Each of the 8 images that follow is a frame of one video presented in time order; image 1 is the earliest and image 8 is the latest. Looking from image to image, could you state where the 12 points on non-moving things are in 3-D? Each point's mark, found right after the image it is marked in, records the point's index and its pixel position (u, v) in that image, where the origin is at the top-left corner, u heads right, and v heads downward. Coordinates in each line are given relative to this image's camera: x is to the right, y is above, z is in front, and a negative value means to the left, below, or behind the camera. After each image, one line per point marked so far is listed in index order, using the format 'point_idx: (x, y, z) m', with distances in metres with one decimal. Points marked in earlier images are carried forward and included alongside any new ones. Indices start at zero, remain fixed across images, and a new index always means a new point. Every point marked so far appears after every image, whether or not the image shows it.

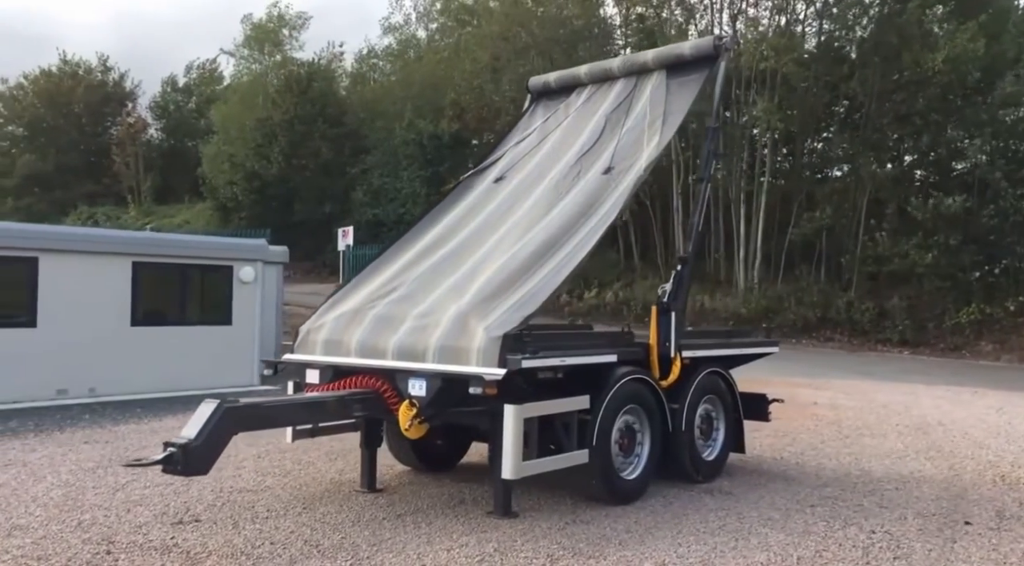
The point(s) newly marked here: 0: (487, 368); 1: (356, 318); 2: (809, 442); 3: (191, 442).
0: (-0.1, -0.5, +4.5) m
1: (-1.0, -0.2, +5.5) m
2: (+3.1, -1.7, +8.9) m
3: (-1.5, -0.7, +3.9) m
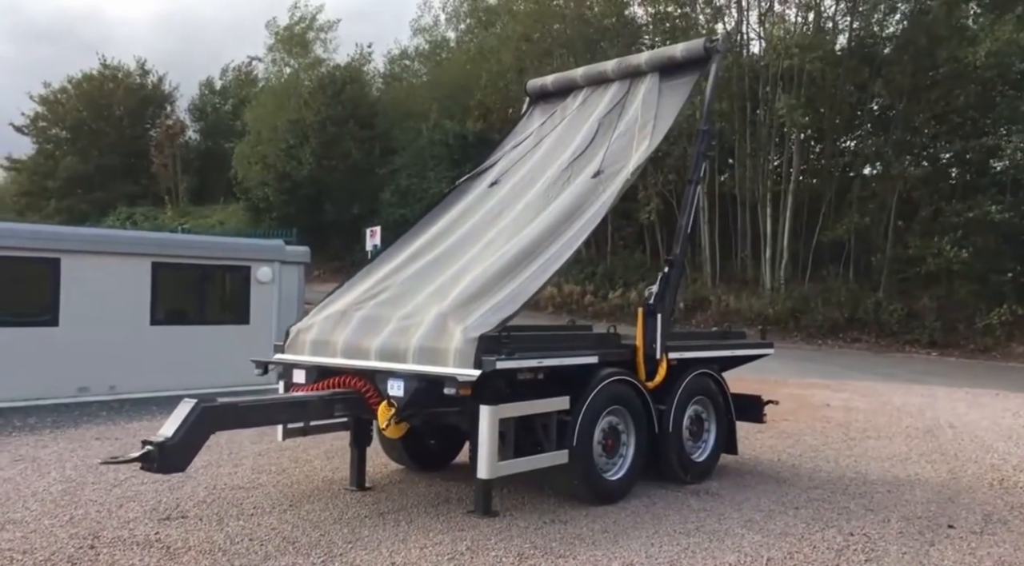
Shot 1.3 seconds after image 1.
0: (-0.3, -0.5, +4.6) m
1: (-1.1, -0.2, +5.6) m
2: (+3.1, -1.7, +8.8) m
3: (-1.6, -0.7, +4.0) m
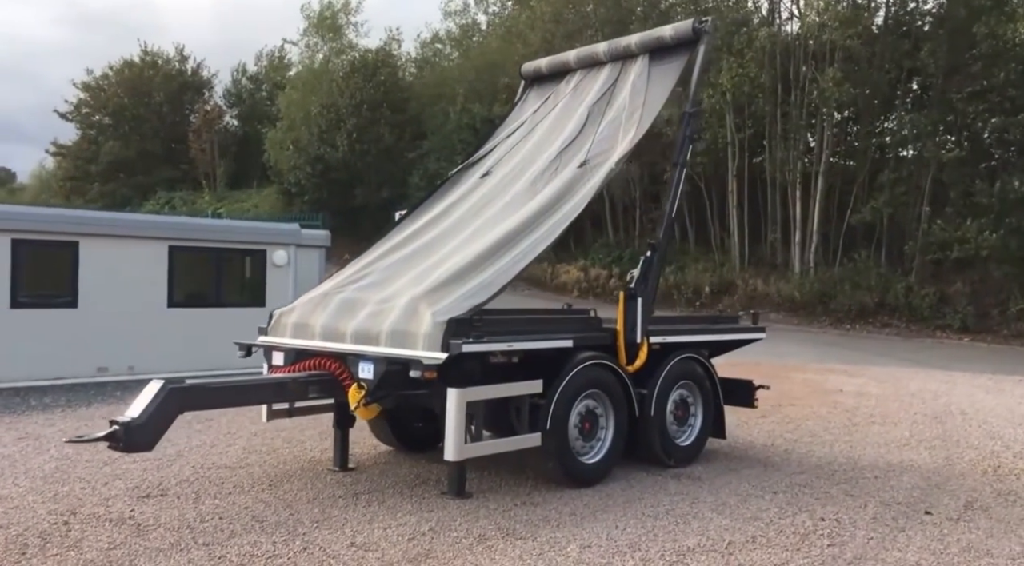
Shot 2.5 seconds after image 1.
0: (-0.5, -0.4, +4.6) m
1: (-1.2, -0.1, +5.7) m
2: (+3.1, -1.5, +8.7) m
3: (-1.8, -0.7, +4.1) m
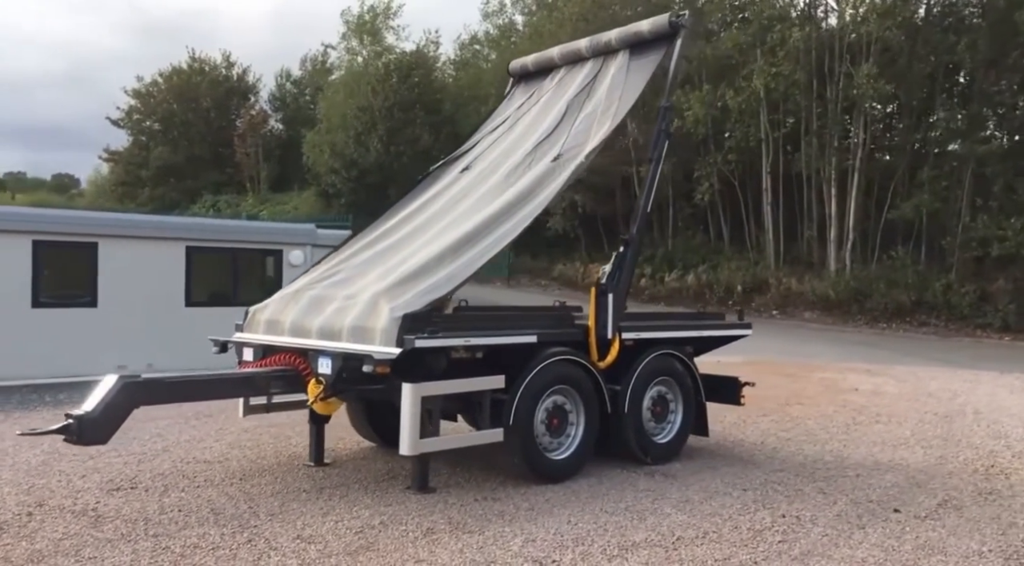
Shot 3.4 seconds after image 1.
0: (-0.7, -0.4, +4.7) m
1: (-1.4, -0.1, +5.7) m
2: (+3.0, -1.5, +8.6) m
3: (-2.1, -0.6, +4.2) m
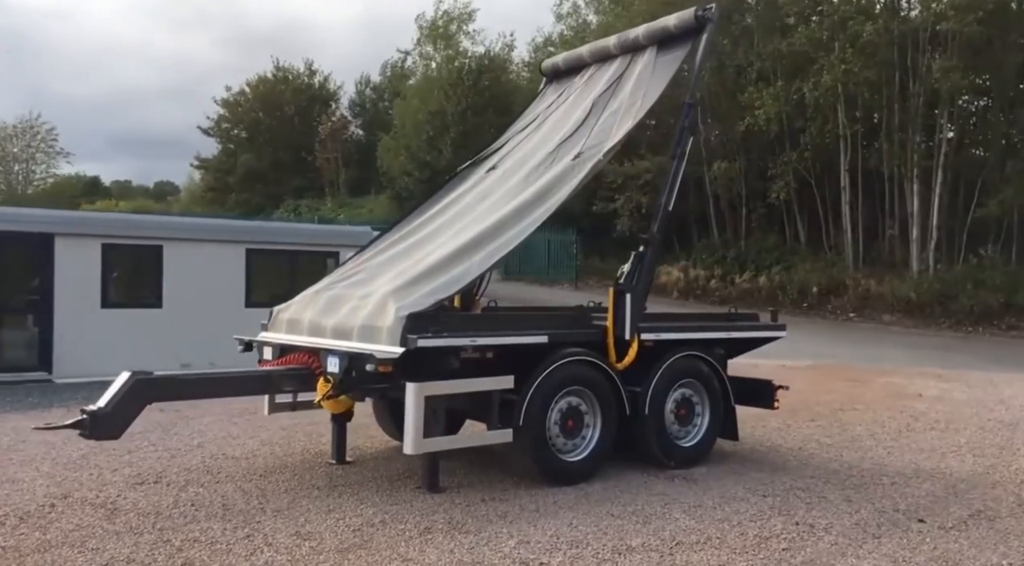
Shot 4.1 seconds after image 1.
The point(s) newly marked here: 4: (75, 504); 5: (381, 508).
0: (-0.7, -0.4, +4.7) m
1: (-1.3, -0.1, +5.8) m
2: (+3.4, -1.5, +8.3) m
3: (-2.1, -0.6, +4.3) m
4: (-2.5, -1.2, +4.8) m
5: (-0.7, -1.2, +4.7) m
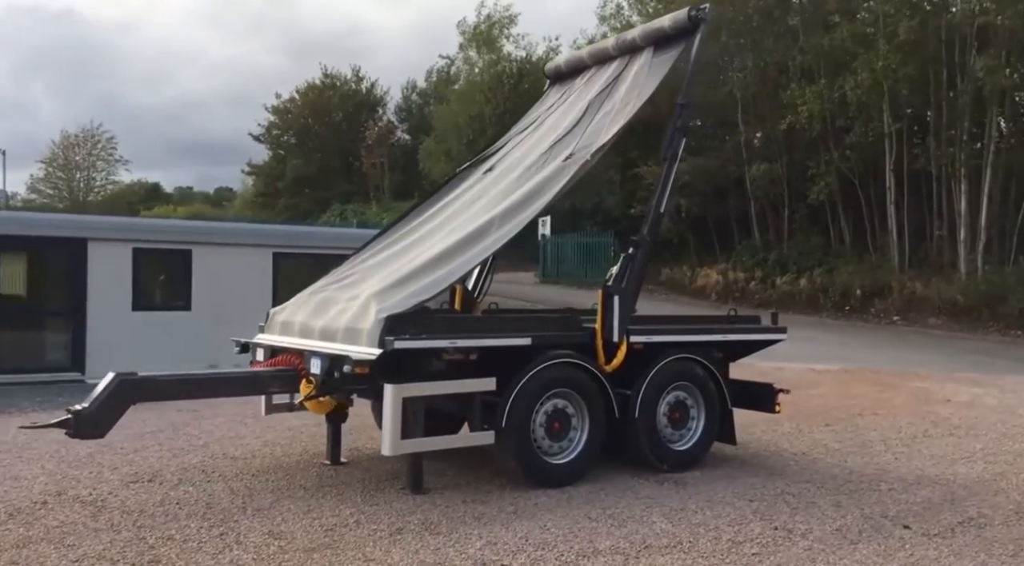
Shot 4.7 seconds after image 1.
0: (-0.8, -0.4, +4.7) m
1: (-1.4, -0.1, +5.9) m
2: (+3.4, -1.5, +8.1) m
3: (-2.2, -0.7, +4.4) m
4: (-2.6, -1.3, +4.9) m
5: (-0.8, -1.3, +4.7) m
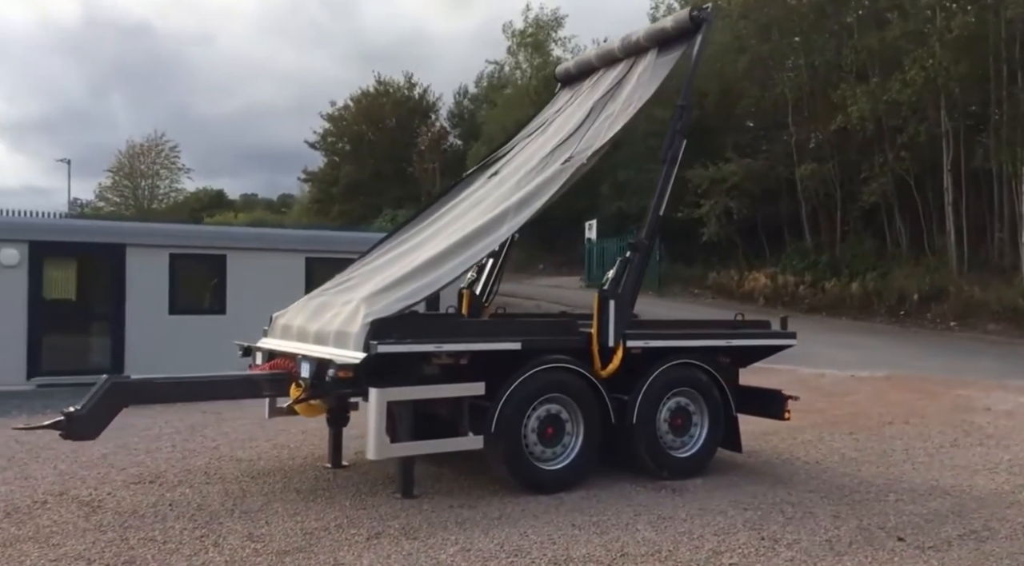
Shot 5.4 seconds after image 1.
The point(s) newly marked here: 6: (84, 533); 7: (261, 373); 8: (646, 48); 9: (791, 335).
0: (-0.9, -0.4, +4.8) m
1: (-1.4, -0.2, +5.9) m
2: (+3.5, -1.5, +7.9) m
3: (-2.3, -0.7, +4.6) m
4: (-2.6, -1.3, +5.0) m
5: (-0.9, -1.3, +4.8) m
6: (-2.2, -1.3, +4.3) m
7: (-1.6, -0.6, +5.3) m
8: (+1.0, +1.8, +6.6) m
9: (+2.1, -0.4, +6.5) m
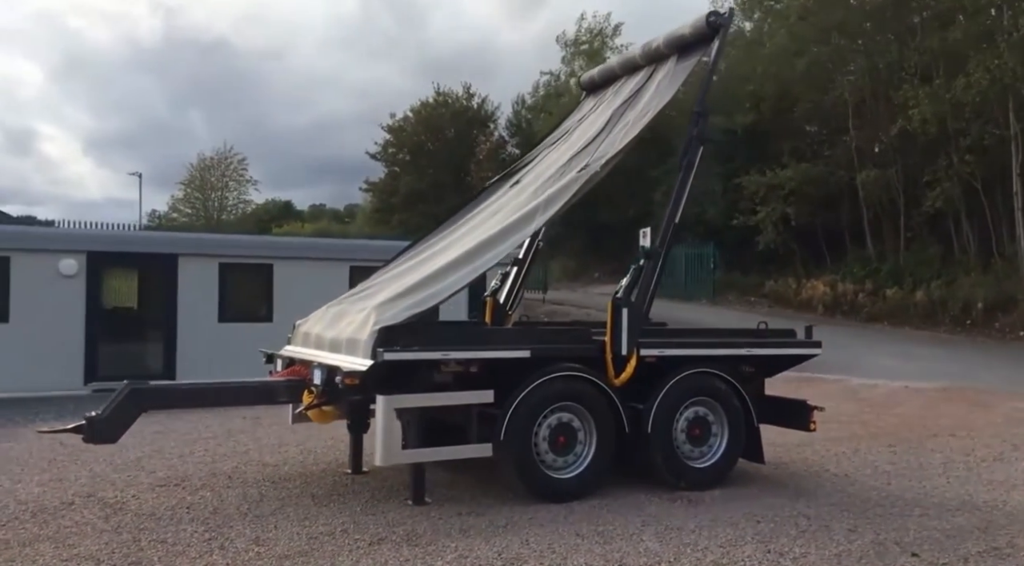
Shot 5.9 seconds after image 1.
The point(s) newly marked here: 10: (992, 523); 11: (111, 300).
0: (-0.9, -0.4, +4.8) m
1: (-1.3, -0.2, +6.1) m
2: (+3.8, -1.6, +7.7) m
3: (-2.3, -0.7, +4.7) m
4: (-2.6, -1.3, +5.2) m
5: (-0.9, -1.3, +4.8) m
6: (-2.2, -1.3, +4.5) m
7: (-1.5, -0.6, +5.4) m
8: (+1.2, +1.8, +6.5) m
9: (+2.3, -0.5, +6.4) m
10: (+2.9, -1.5, +5.1) m
11: (-5.5, -0.2, +11.5) m
